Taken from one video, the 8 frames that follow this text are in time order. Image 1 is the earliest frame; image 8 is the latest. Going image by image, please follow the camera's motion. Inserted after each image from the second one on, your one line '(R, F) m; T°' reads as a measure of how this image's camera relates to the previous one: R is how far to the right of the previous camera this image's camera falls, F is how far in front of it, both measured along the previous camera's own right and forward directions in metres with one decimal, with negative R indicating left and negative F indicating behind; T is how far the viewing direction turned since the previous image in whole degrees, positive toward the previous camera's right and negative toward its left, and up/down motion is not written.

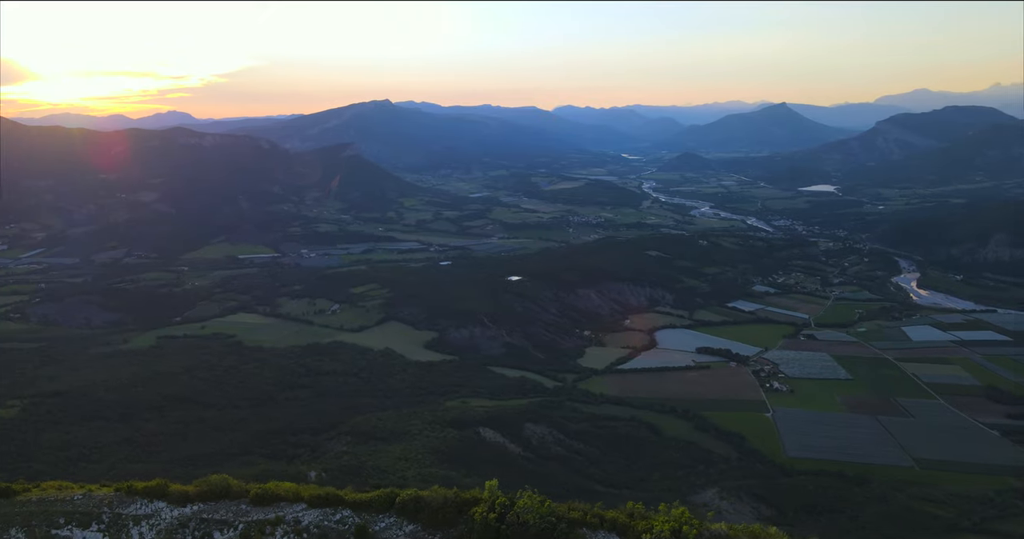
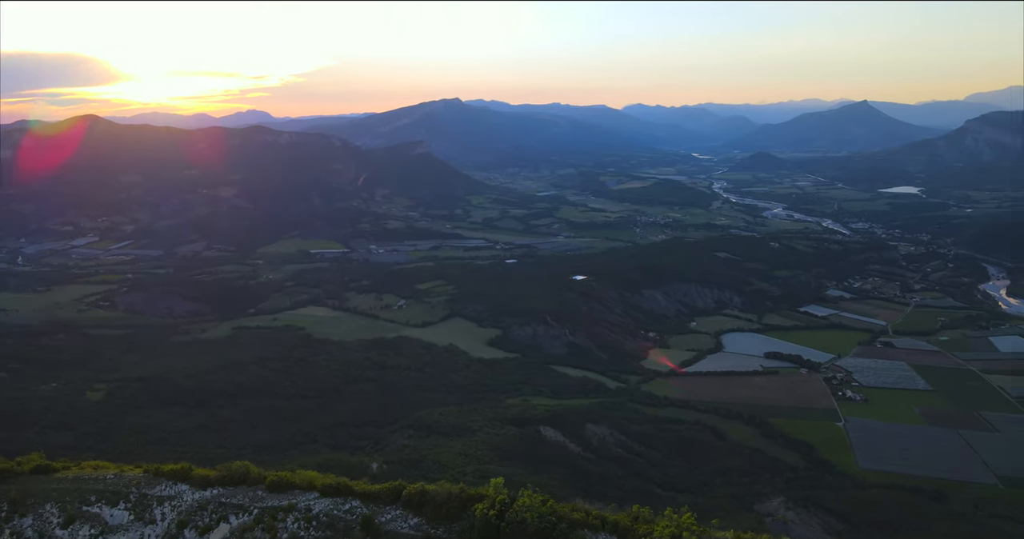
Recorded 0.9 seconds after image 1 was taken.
(+0.2, +0.2) m; -5°
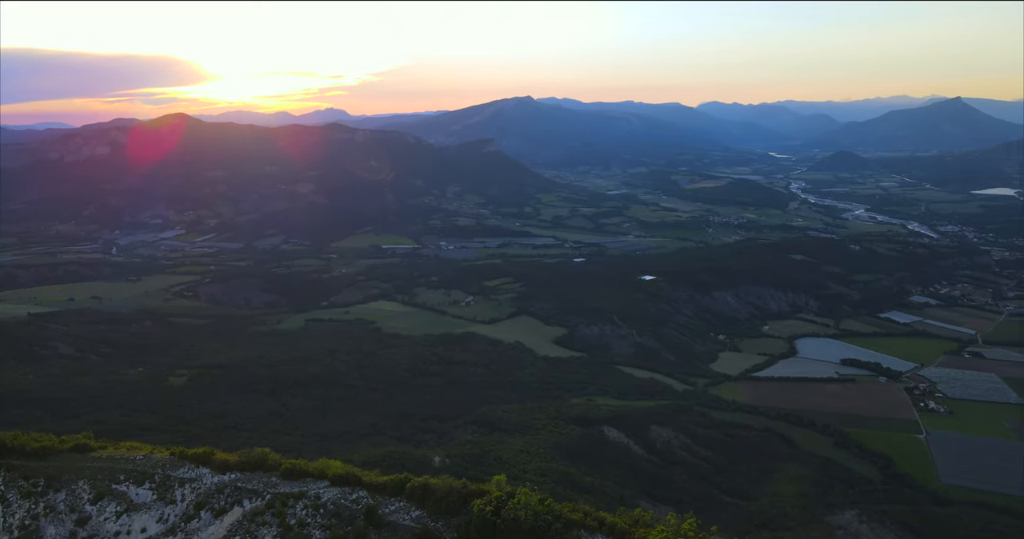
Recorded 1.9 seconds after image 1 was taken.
(+0.3, +0.3) m; -5°
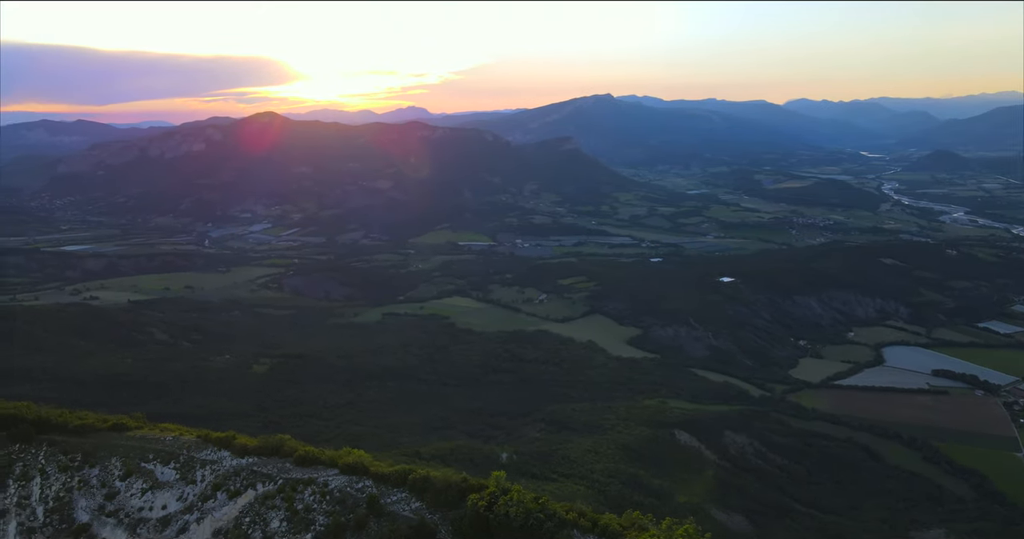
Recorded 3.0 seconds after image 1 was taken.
(+0.9, +0.4) m; -6°
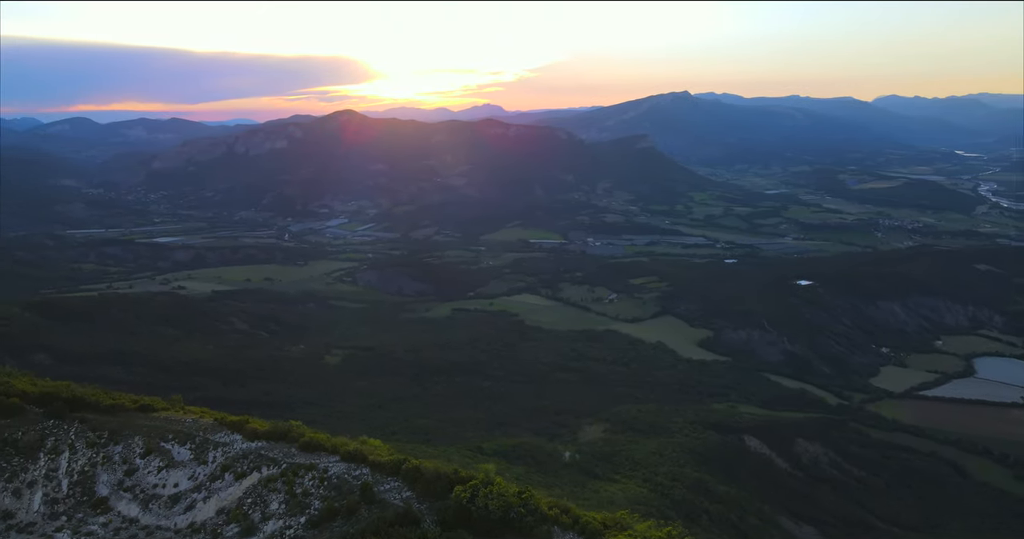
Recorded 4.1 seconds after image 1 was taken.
(+1.2, +0.6) m; -6°
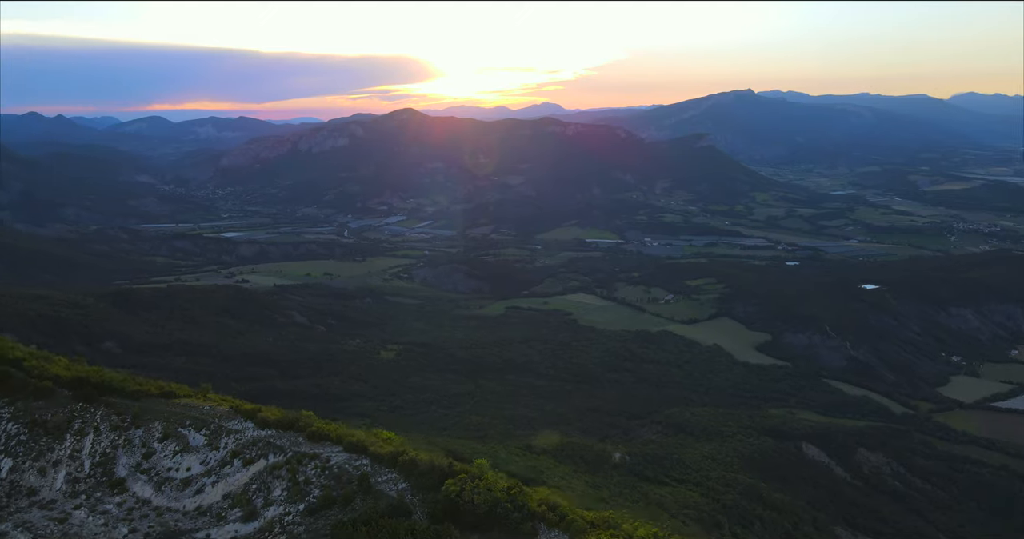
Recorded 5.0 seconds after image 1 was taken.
(+1.0, +0.2) m; -4°
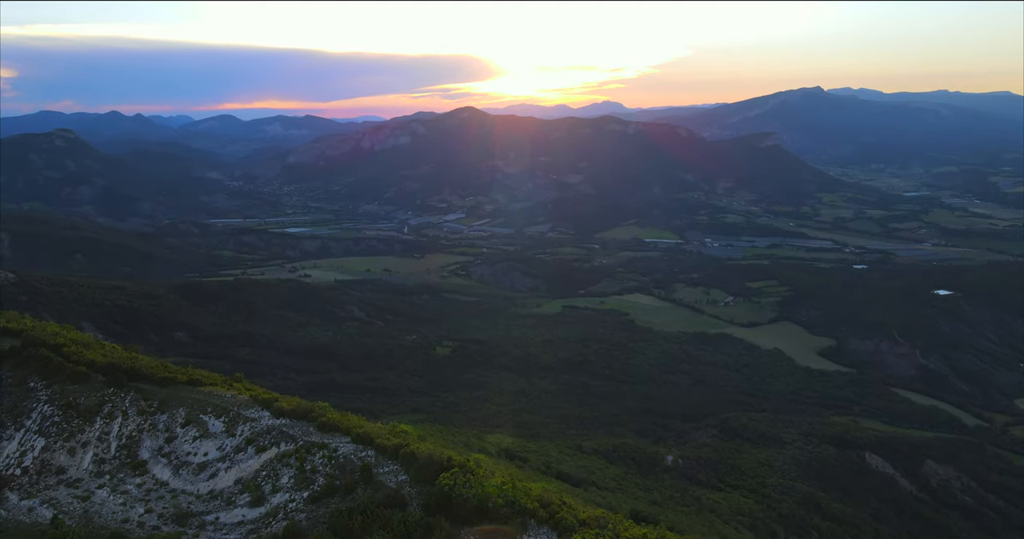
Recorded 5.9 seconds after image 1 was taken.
(+1.0, +0.2) m; -5°
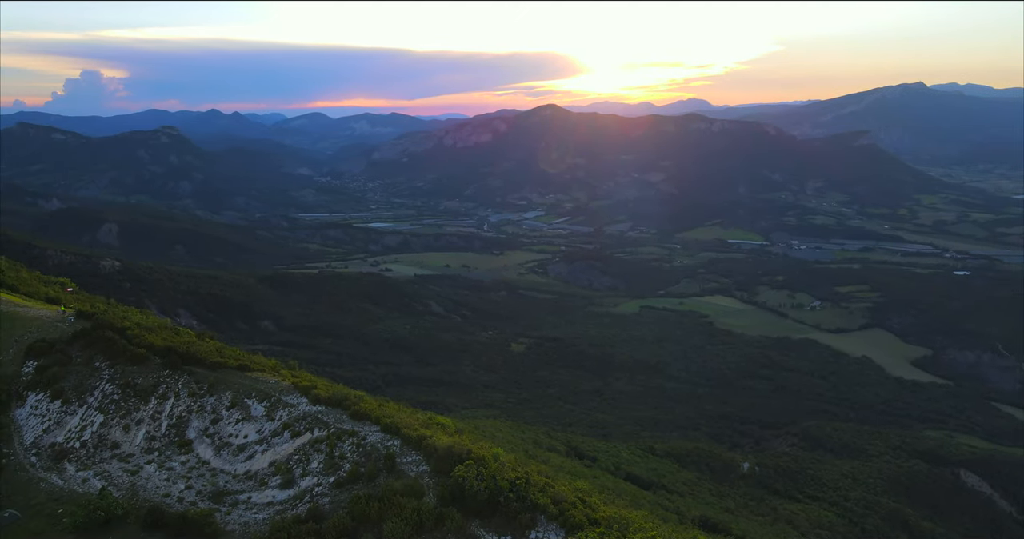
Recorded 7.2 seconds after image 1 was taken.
(+1.1, +0.3) m; -6°
